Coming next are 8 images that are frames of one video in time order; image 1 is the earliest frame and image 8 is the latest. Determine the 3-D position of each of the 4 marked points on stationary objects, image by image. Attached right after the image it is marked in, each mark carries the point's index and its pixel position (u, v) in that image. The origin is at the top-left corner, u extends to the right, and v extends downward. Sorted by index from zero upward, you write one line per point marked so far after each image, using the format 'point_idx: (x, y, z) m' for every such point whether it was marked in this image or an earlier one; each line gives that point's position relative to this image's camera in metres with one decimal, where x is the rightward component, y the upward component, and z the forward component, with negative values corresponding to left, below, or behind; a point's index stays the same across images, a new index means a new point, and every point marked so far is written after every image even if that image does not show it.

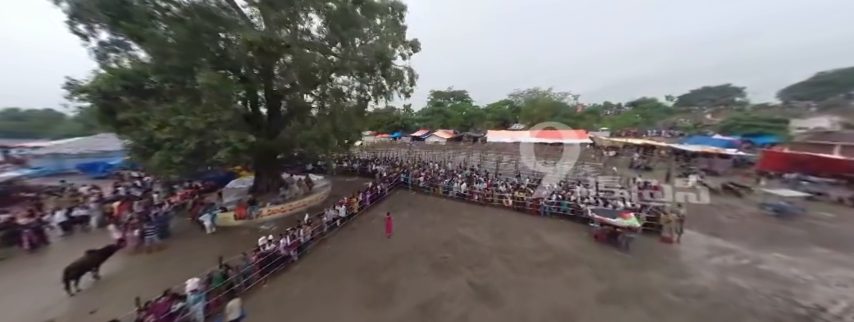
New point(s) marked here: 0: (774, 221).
0: (+19.2, -3.5, +11.8) m
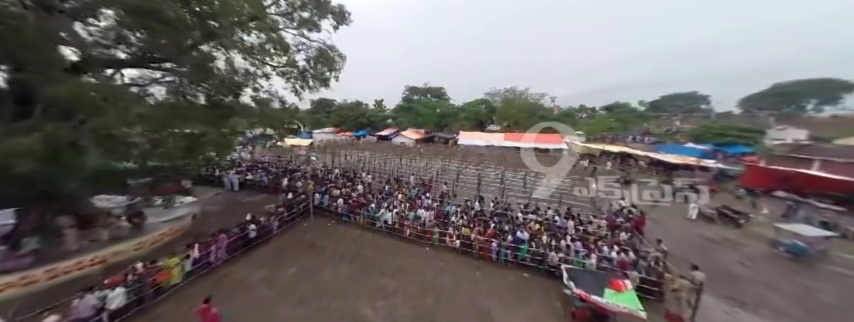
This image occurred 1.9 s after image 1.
0: (+15.5, -4.7, +9.0) m
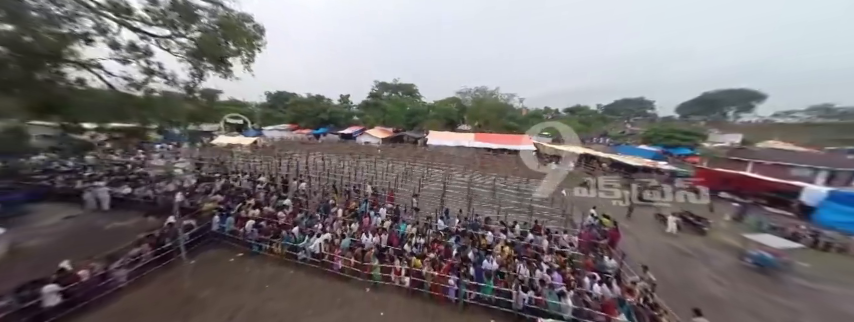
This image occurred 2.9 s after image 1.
0: (+13.5, -5.0, +8.5) m
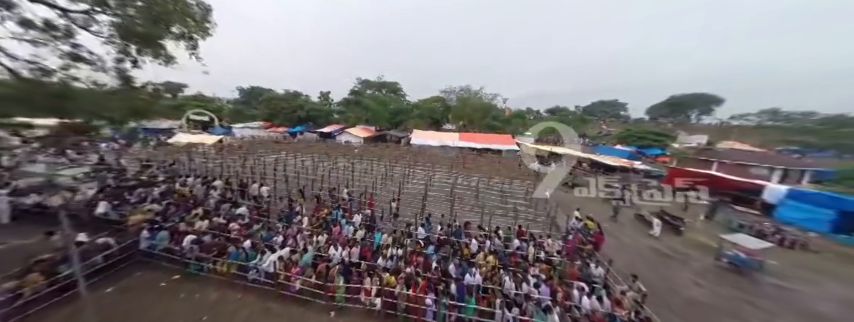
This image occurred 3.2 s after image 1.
0: (+12.6, -5.1, +8.5) m
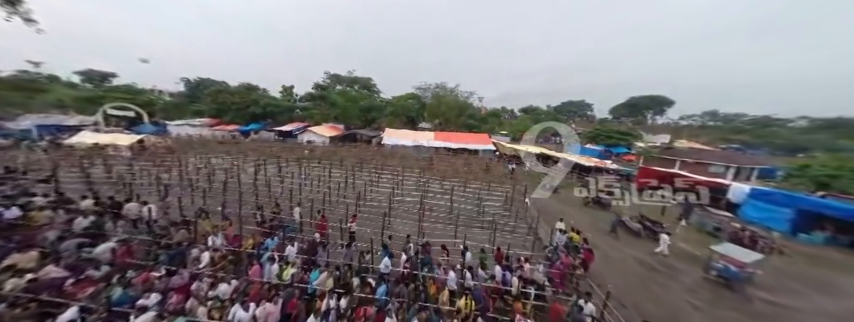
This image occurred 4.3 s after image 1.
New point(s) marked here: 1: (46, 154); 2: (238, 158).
0: (+11.2, -5.3, +7.6) m
1: (-30.2, +0.3, +17.2) m
2: (-15.7, +0.2, +17.9) m
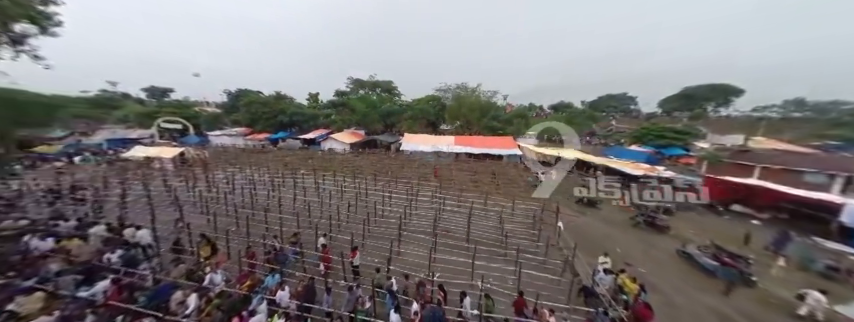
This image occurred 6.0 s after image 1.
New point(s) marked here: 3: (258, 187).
0: (+11.4, -6.1, +5.1) m
1: (-28.7, -0.9, +19.3) m
2: (-14.2, -0.8, +18.3) m
3: (-12.5, -1.6, +15.8) m
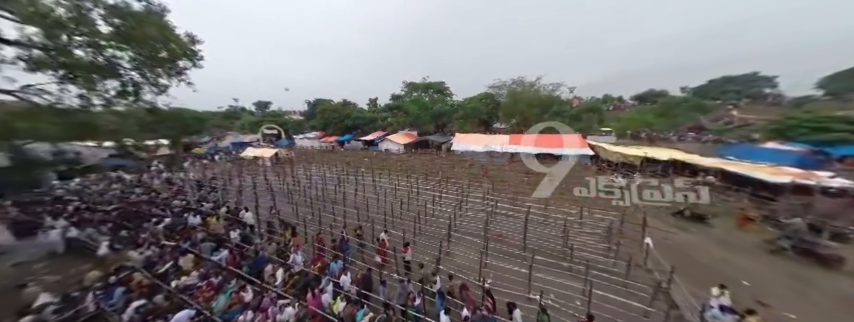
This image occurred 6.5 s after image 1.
0: (+12.1, -6.1, +2.0) m
1: (-23.4, -0.6, +25.5) m
2: (-9.6, -0.7, +21.0) m
3: (-8.5, -1.5, +18.2) m
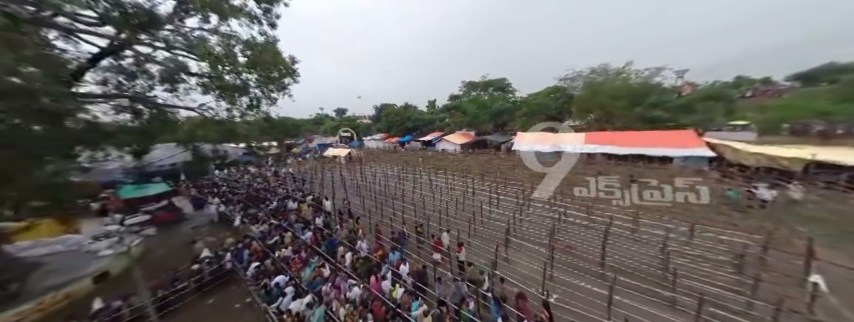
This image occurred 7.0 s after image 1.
0: (+11.9, -6.2, -1.4) m
1: (-15.9, -0.3, +30.7) m
2: (-3.8, -0.5, +22.7) m
3: (-3.6, -1.3, +19.7) m
